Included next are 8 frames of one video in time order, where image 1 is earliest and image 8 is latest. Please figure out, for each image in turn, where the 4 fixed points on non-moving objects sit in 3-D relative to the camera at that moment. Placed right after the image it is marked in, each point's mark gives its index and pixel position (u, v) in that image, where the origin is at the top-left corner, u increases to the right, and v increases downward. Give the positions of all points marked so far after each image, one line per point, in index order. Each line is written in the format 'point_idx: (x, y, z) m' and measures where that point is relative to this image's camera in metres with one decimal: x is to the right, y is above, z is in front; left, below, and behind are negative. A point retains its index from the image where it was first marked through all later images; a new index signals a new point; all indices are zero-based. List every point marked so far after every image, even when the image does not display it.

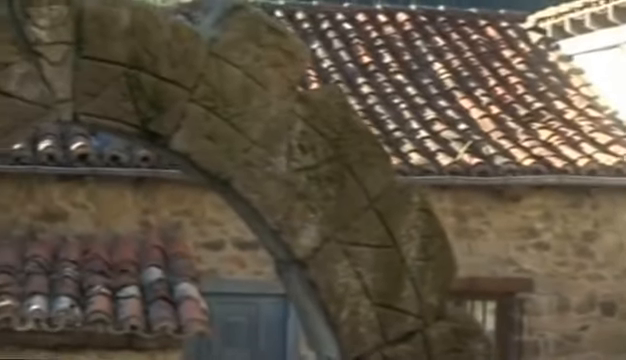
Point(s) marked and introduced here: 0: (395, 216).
0: (+0.2, -0.1, +2.7) m
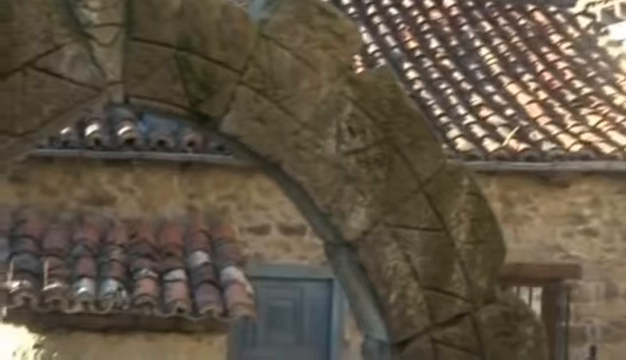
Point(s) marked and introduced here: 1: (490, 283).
0: (+0.3, 0.0, +2.7) m
1: (+0.4, -0.2, +2.7) m
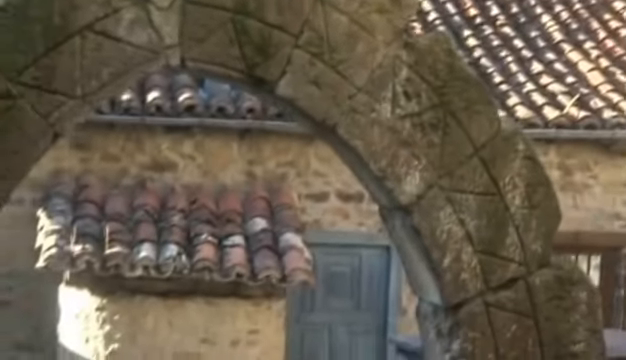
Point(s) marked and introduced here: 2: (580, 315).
0: (+0.4, 0.0, +2.7) m
1: (+0.5, -0.1, +2.7) m
2: (+0.6, -0.3, +2.7) m
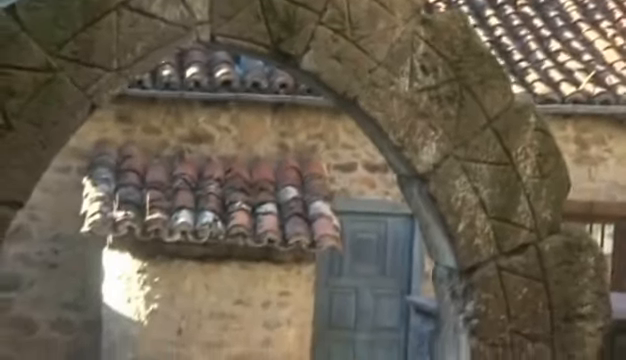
0: (+0.4, +0.1, +2.8) m
1: (+0.5, -0.1, +2.8) m
2: (+0.6, -0.2, +2.8) m
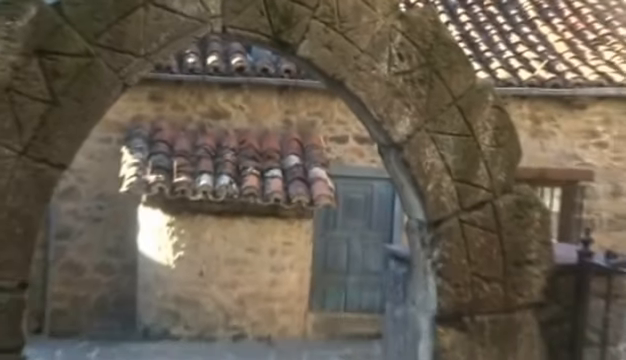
0: (+0.4, +0.2, +3.4) m
1: (+0.5, 0.0, +3.4) m
2: (+0.6, -0.1, +3.4) m
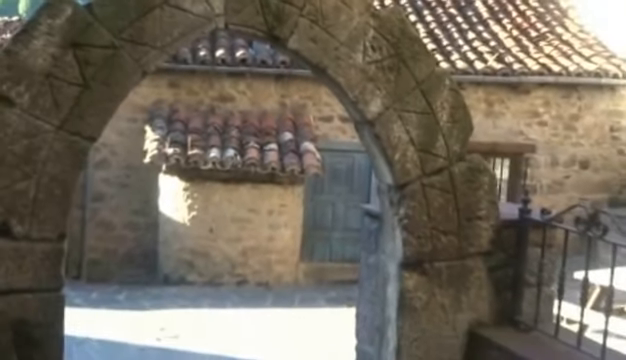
0: (+0.4, +0.3, +4.0) m
1: (+0.5, +0.1, +4.1) m
2: (+0.6, 0.0, +4.1) m
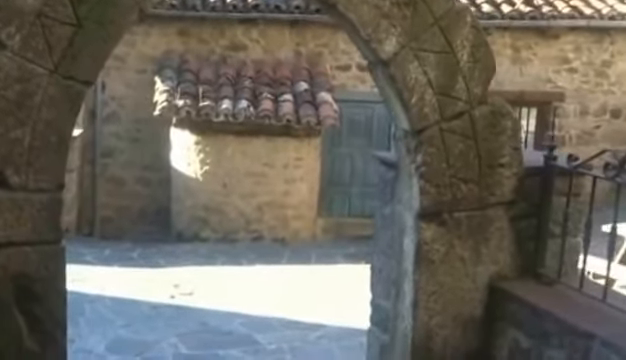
0: (+0.4, +0.4, +3.8) m
1: (+0.5, +0.3, +3.8) m
2: (+0.6, +0.1, +3.8) m
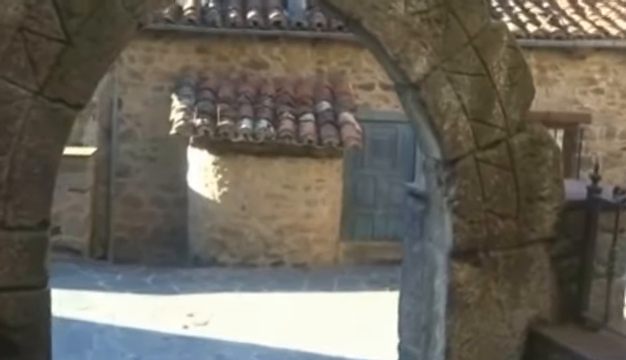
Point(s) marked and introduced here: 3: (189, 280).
0: (+0.5, +0.3, +3.4) m
1: (+0.6, +0.2, +3.4) m
2: (+0.6, 0.0, +3.5) m
3: (-0.8, -0.7, +8.4) m
